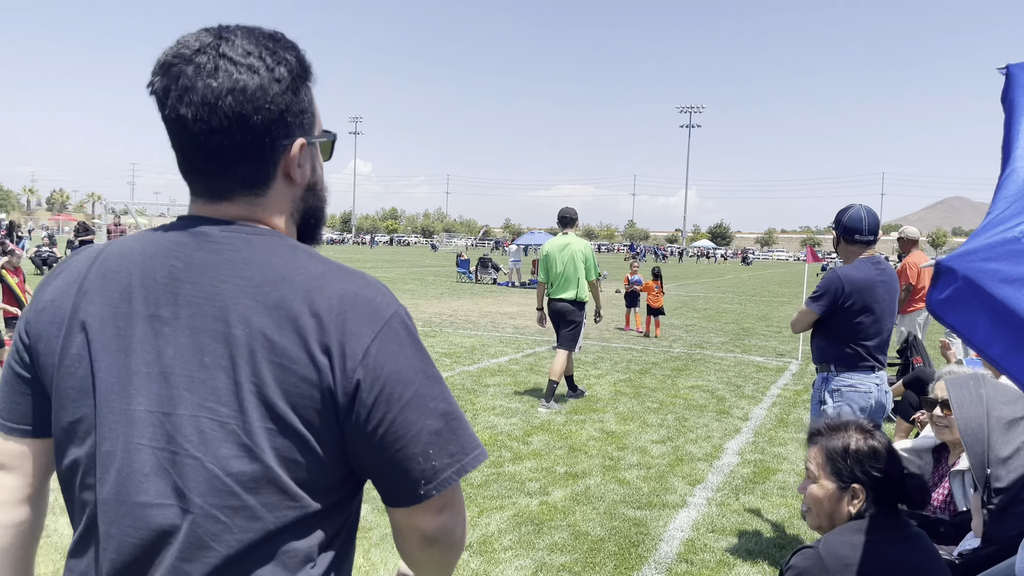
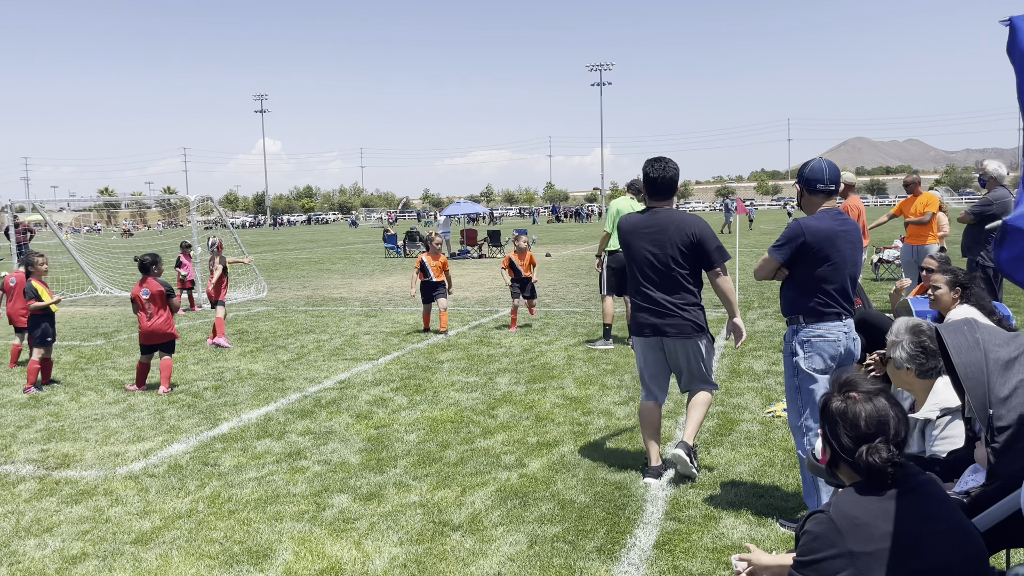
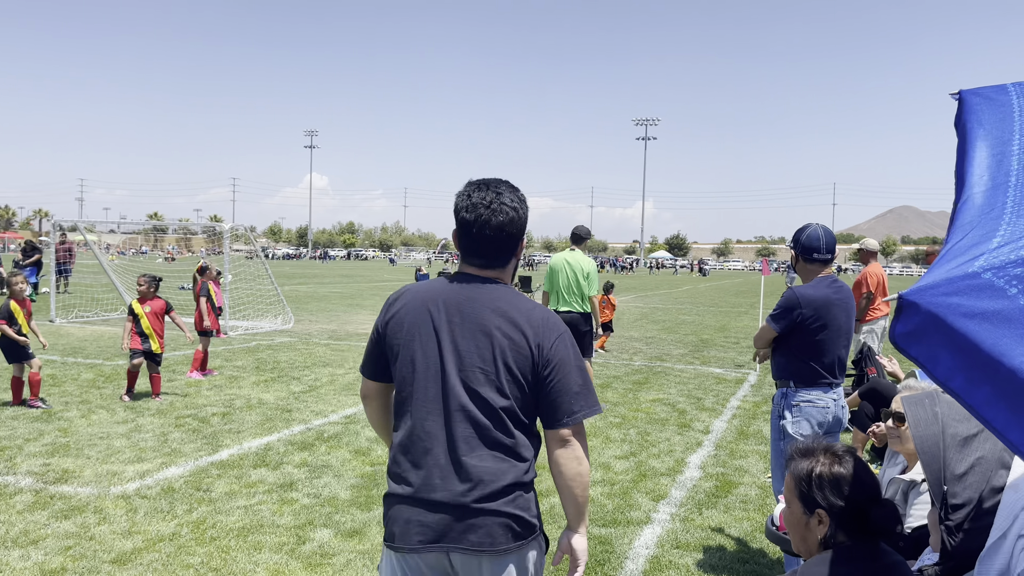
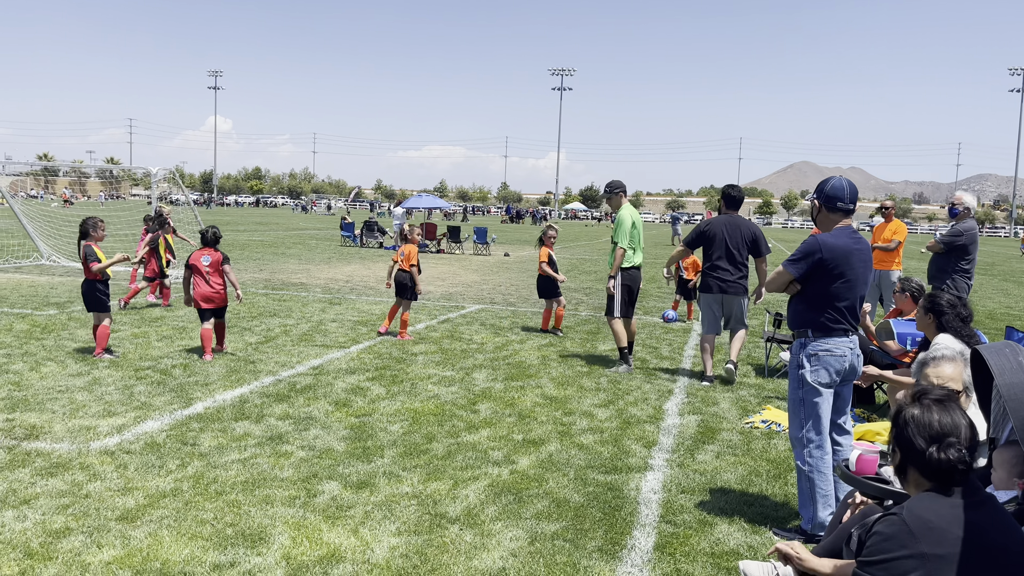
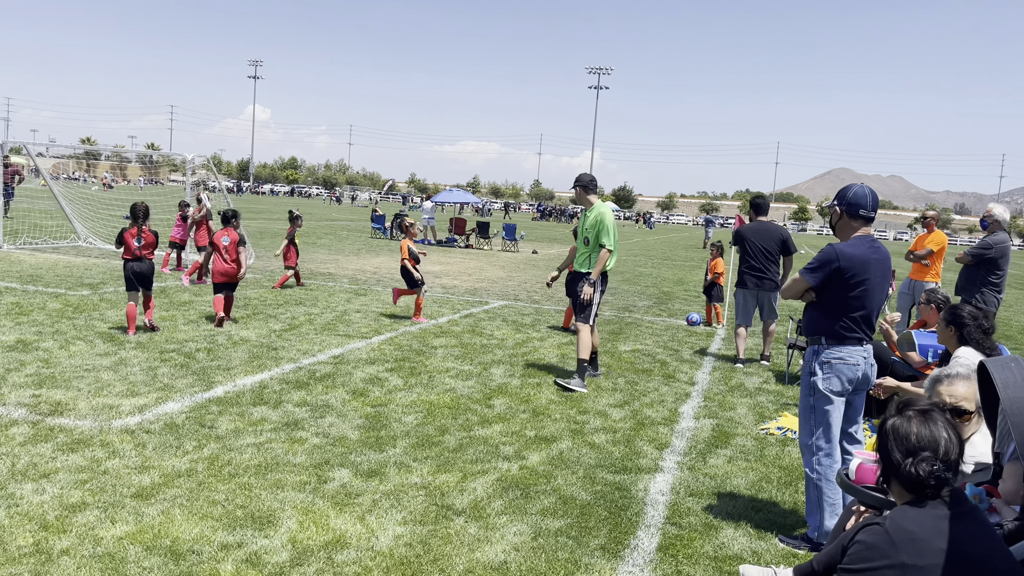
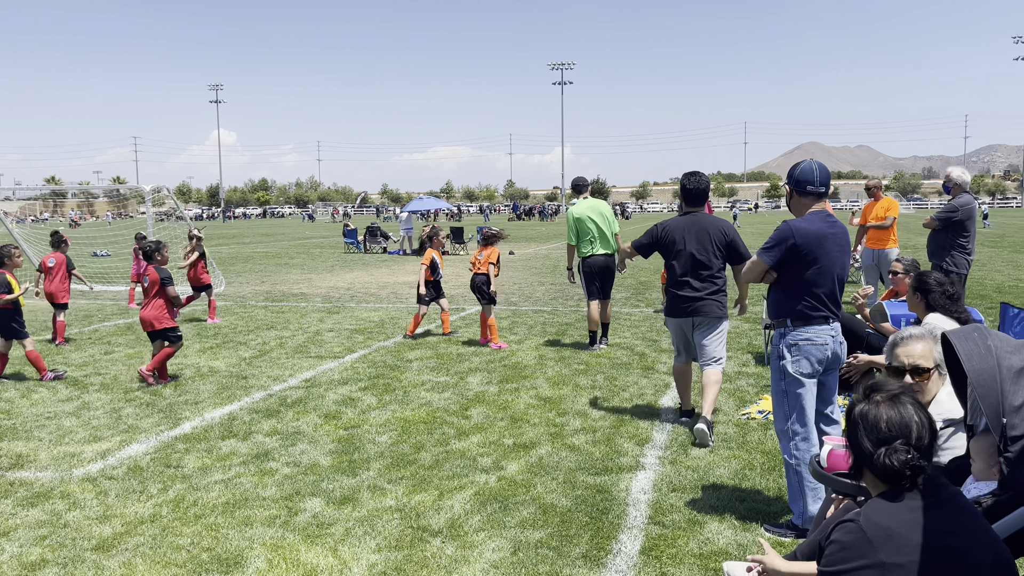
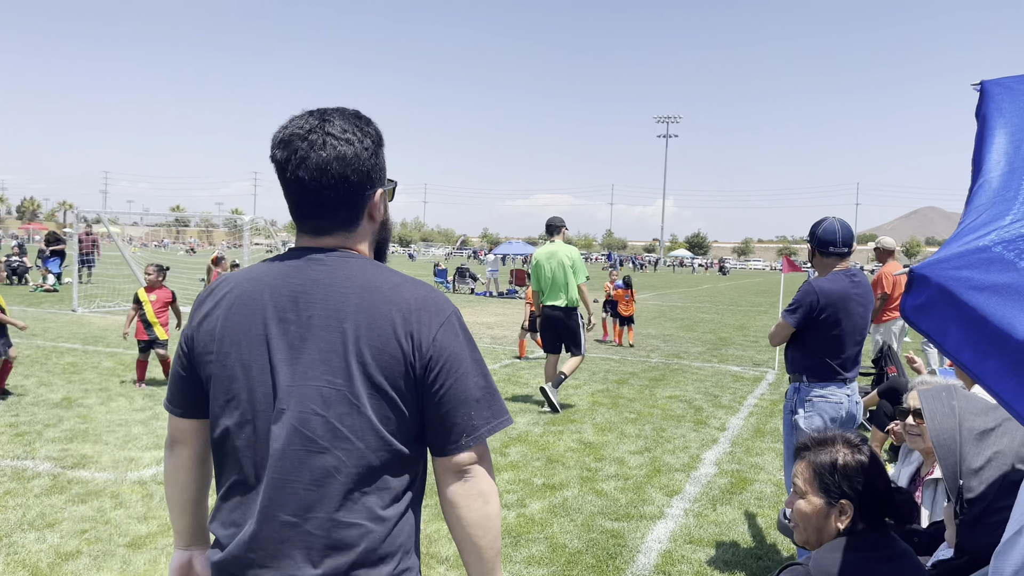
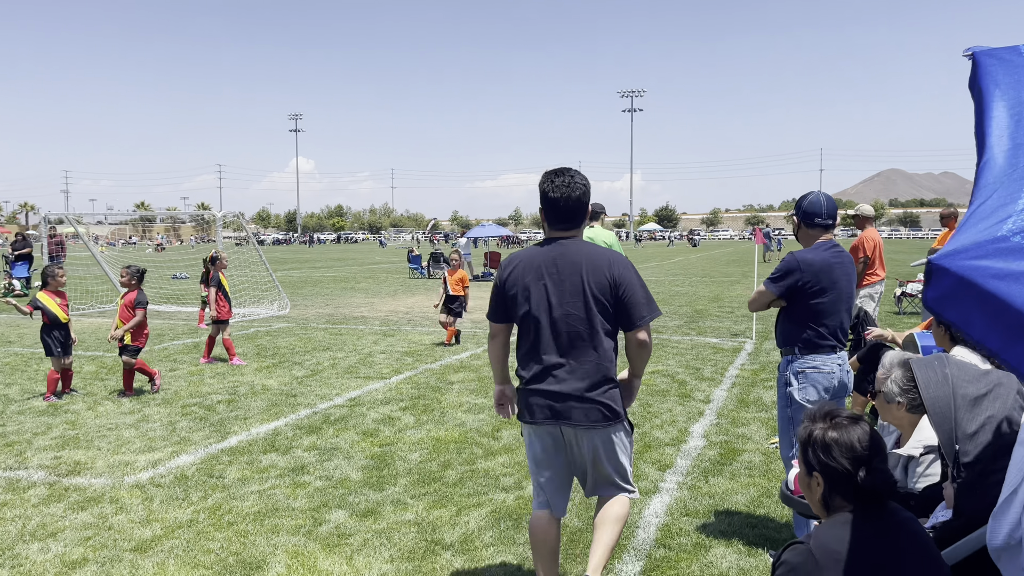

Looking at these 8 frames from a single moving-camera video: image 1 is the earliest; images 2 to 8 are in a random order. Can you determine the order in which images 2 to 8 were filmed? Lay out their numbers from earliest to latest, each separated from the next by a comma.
7, 3, 8, 2, 6, 4, 5
